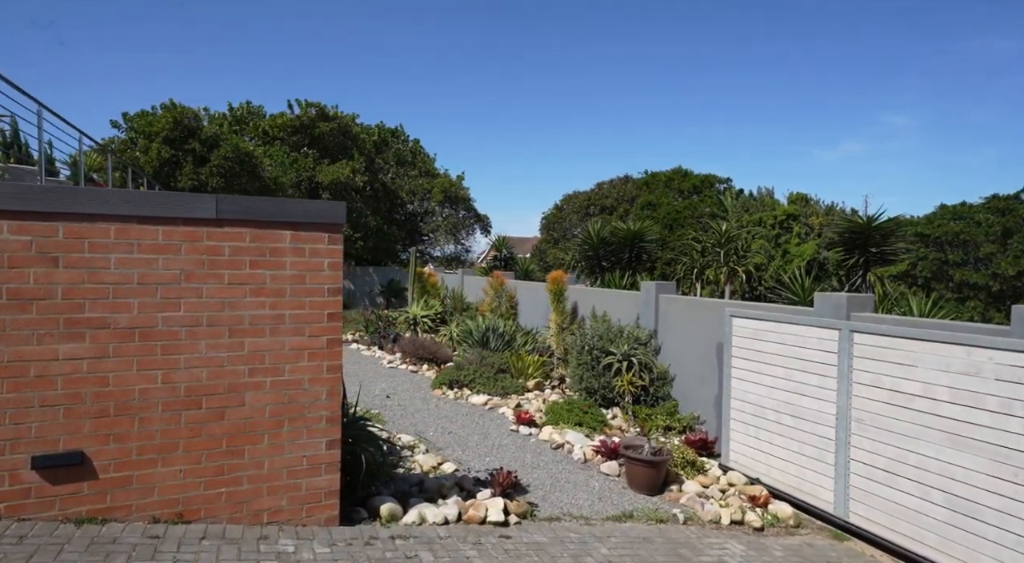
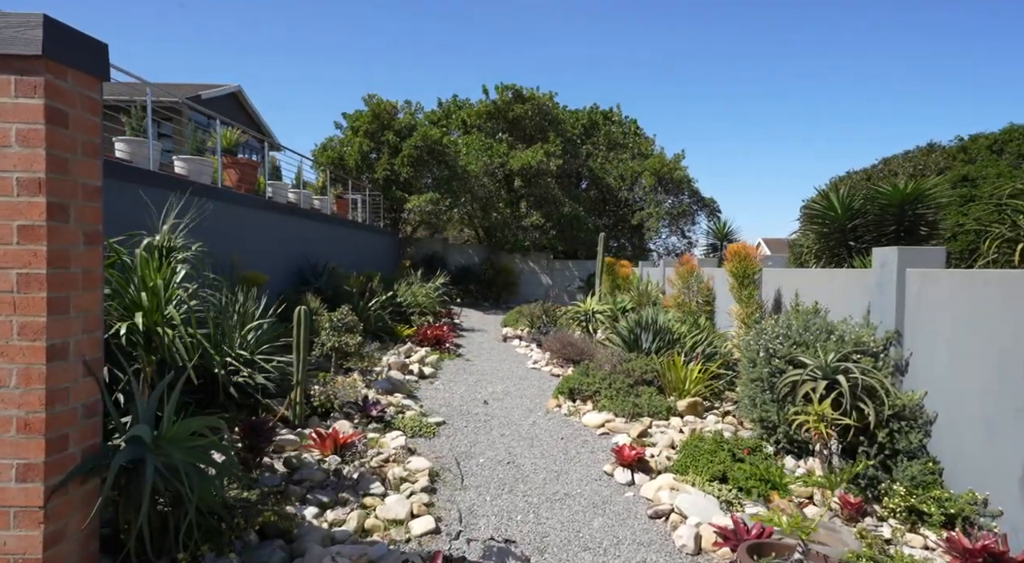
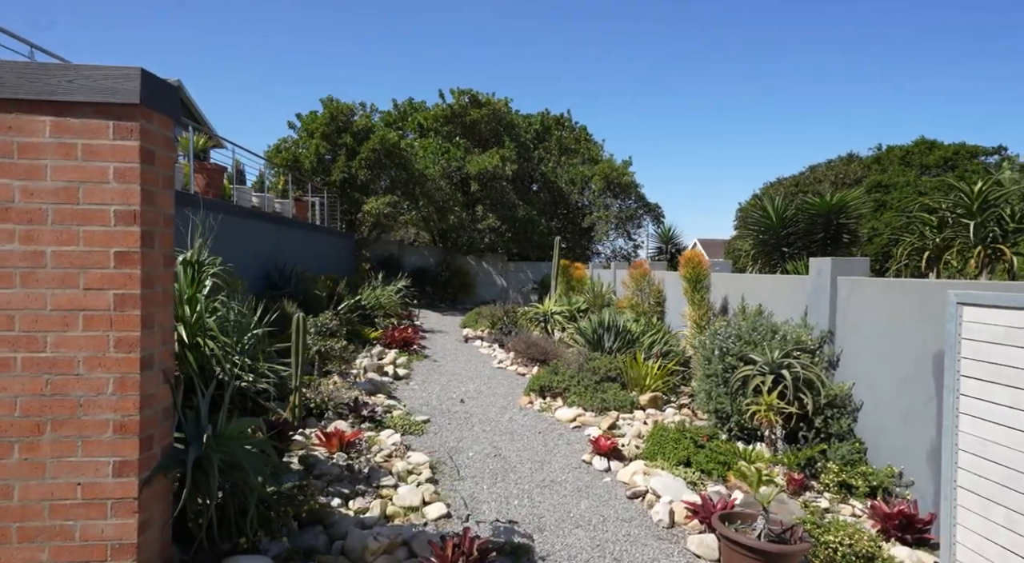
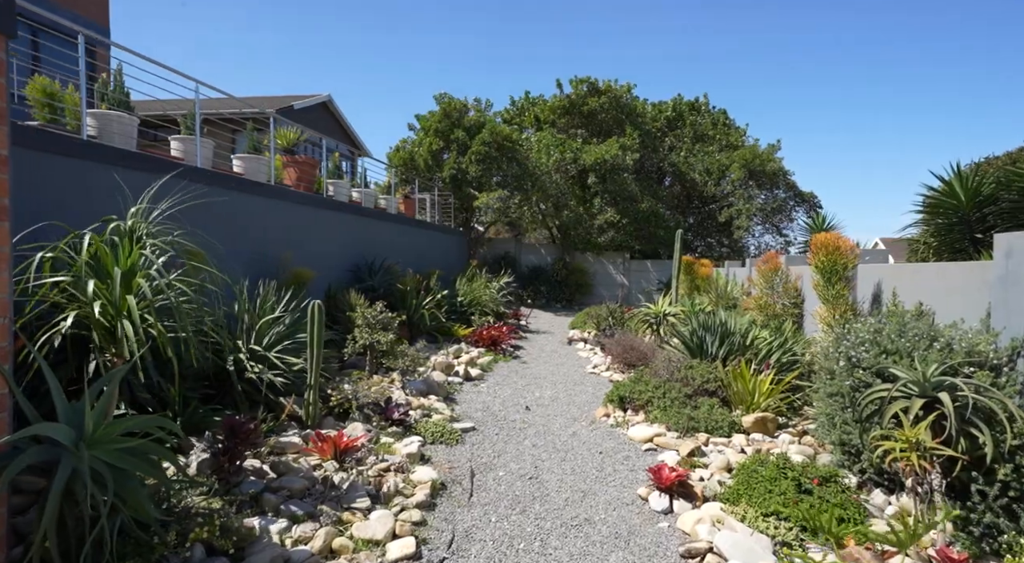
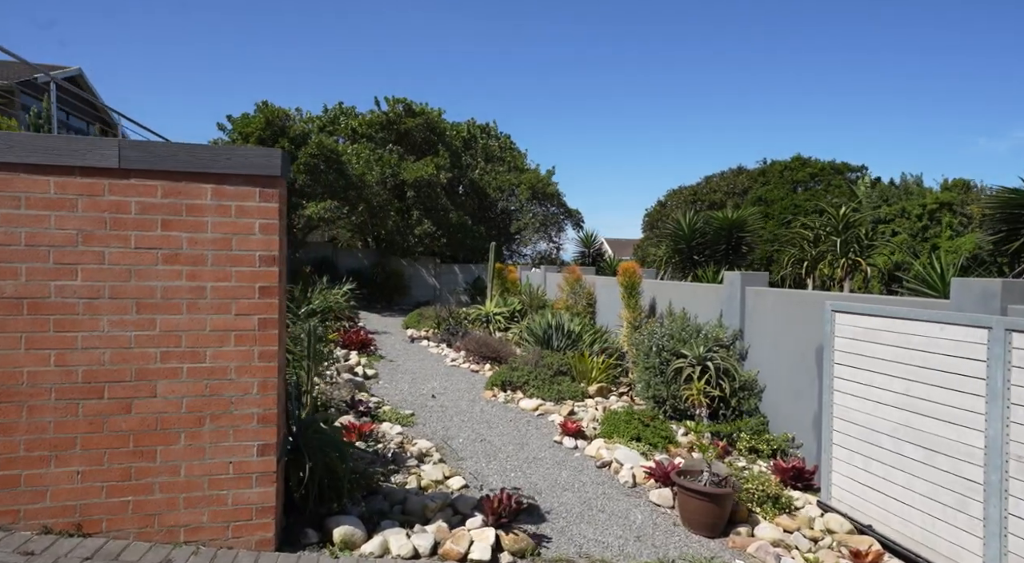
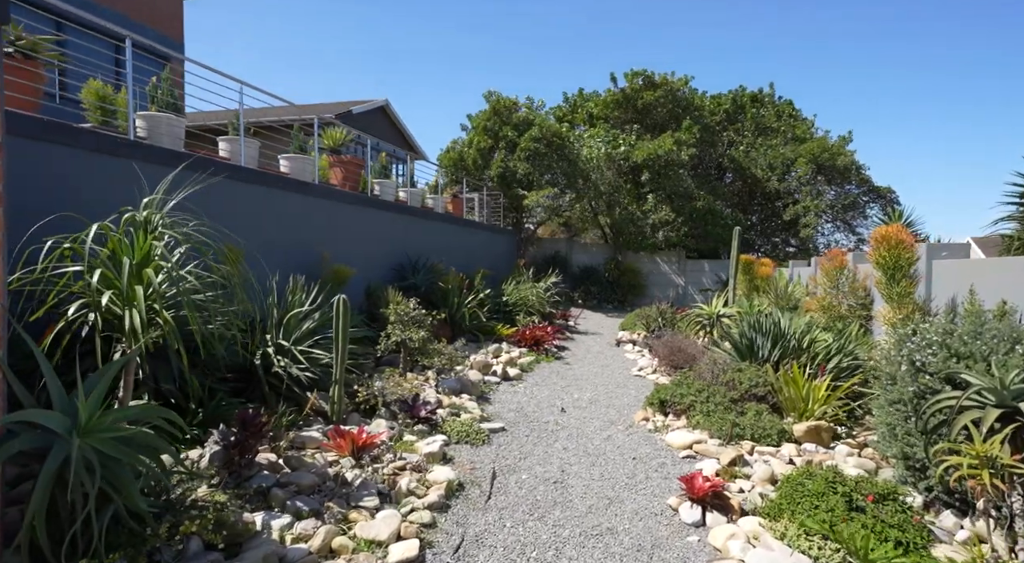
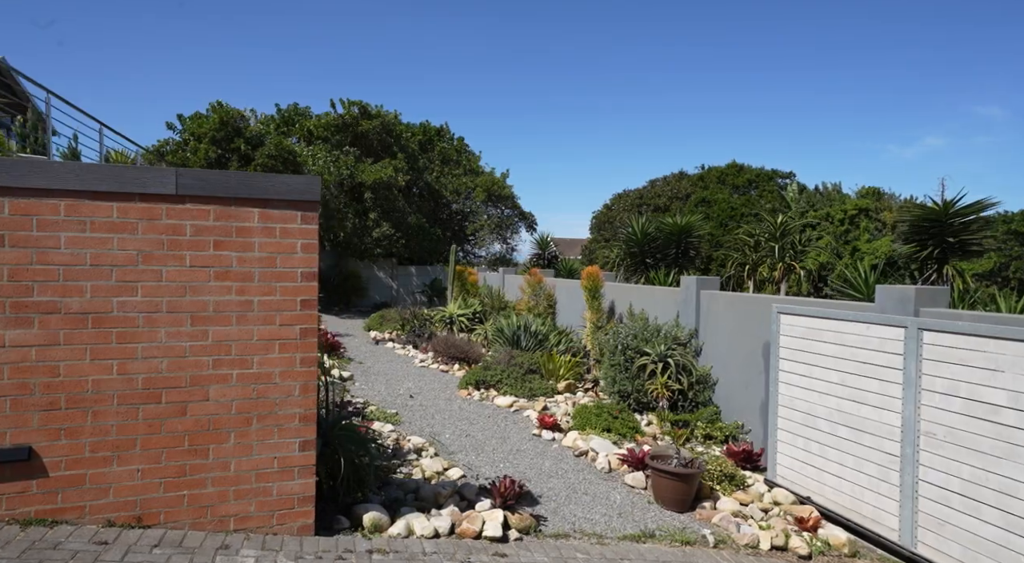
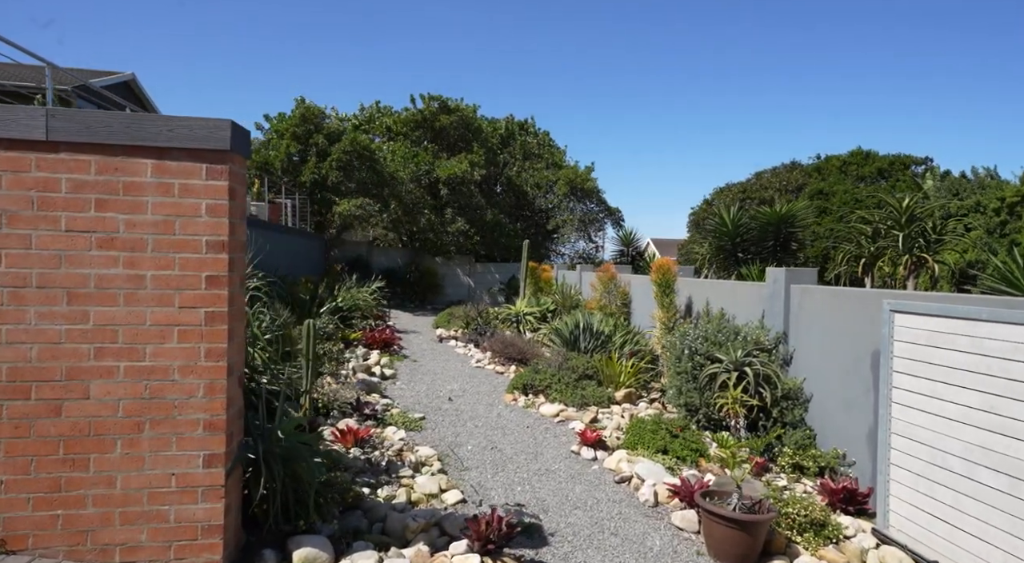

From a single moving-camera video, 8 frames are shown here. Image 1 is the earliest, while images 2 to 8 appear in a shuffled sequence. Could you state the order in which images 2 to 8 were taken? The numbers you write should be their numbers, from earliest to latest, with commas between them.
7, 5, 8, 3, 2, 4, 6
